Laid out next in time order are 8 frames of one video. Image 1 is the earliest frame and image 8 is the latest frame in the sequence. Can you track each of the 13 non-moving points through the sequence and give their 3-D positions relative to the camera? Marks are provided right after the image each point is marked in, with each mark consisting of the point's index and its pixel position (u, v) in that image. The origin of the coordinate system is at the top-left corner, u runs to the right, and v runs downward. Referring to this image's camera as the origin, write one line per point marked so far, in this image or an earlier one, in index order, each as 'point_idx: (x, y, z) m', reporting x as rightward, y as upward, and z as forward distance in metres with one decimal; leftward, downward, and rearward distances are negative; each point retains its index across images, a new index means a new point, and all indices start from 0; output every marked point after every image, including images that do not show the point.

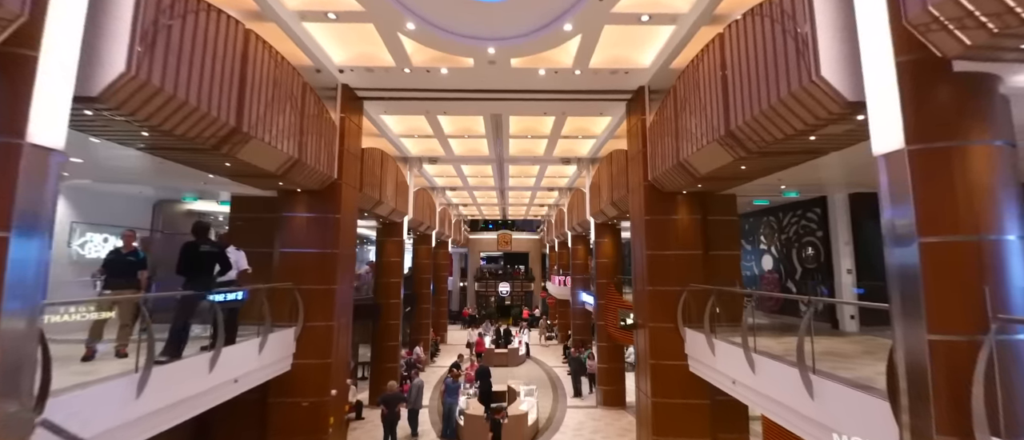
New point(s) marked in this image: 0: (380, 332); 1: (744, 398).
0: (-4.1, -3.4, +13.0) m
1: (+3.2, -2.4, +5.7) m
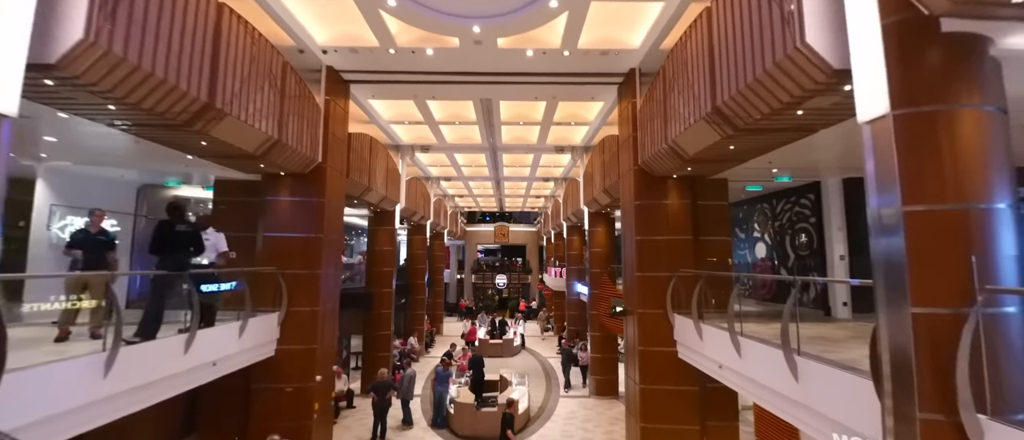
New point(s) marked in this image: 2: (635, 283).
0: (-4.3, -3.0, +12.9) m
1: (+2.9, -2.2, +5.6) m
2: (+2.2, -1.1, +7.5) m
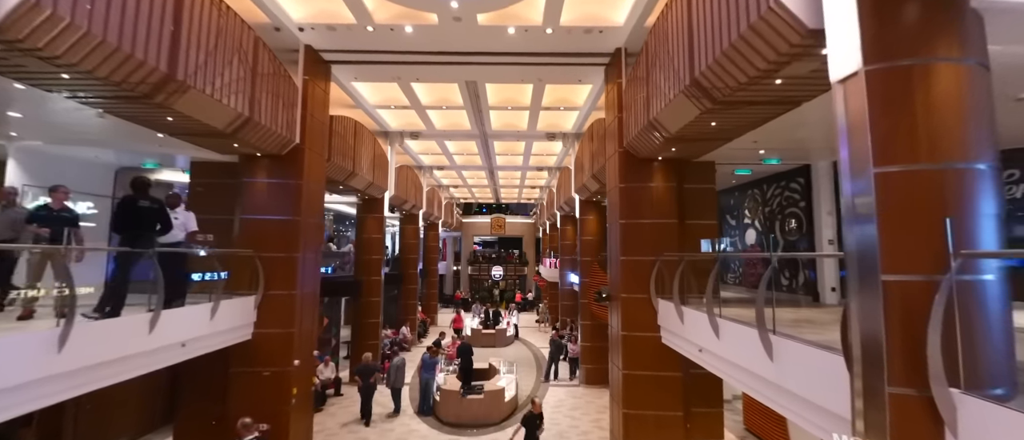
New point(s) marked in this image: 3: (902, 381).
0: (-4.6, -2.7, +12.8) m
1: (+2.6, -1.9, +5.5) m
2: (+1.9, -0.8, +7.4) m
3: (+2.4, -1.0, +2.6) m
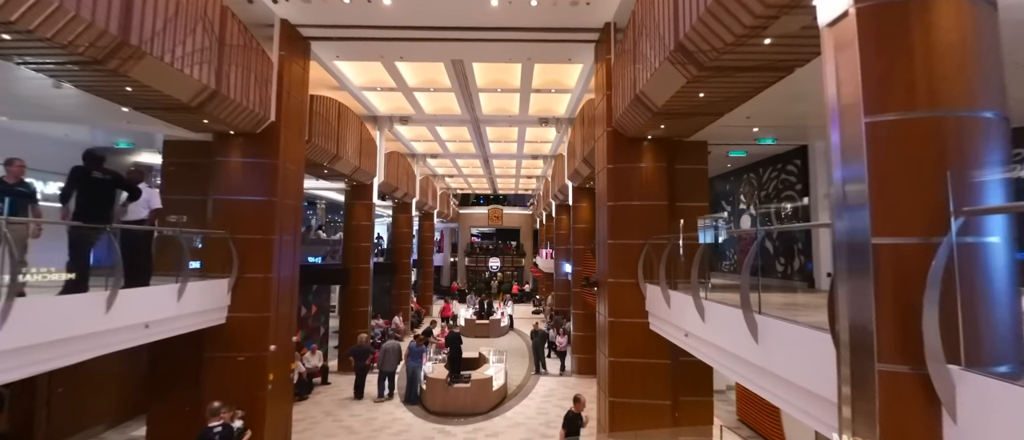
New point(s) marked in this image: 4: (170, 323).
0: (-4.9, -2.3, +12.6) m
1: (+2.3, -1.6, +5.2) m
2: (+1.6, -0.5, +7.1) m
3: (+2.1, -0.7, +2.3) m
4: (-4.7, -1.4, +5.9) m
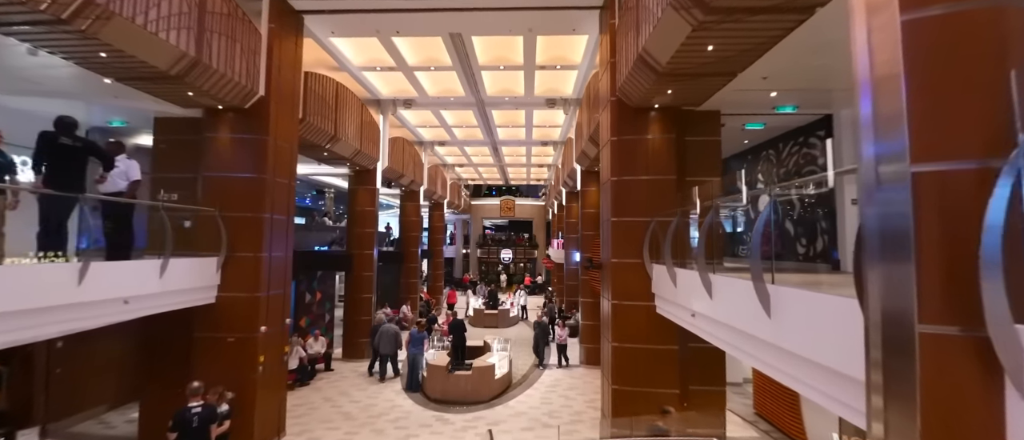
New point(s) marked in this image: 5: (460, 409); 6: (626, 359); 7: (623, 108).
0: (-4.7, -1.9, +12.4) m
1: (+2.2, -1.3, +4.8) m
2: (+1.5, -0.2, +6.6) m
3: (+1.8, -0.4, +1.8) m
4: (-4.8, -1.1, +5.7) m
5: (-1.1, -3.9, +8.7) m
6: (+1.7, -2.1, +6.4) m
7: (+1.7, +1.7, +6.5) m
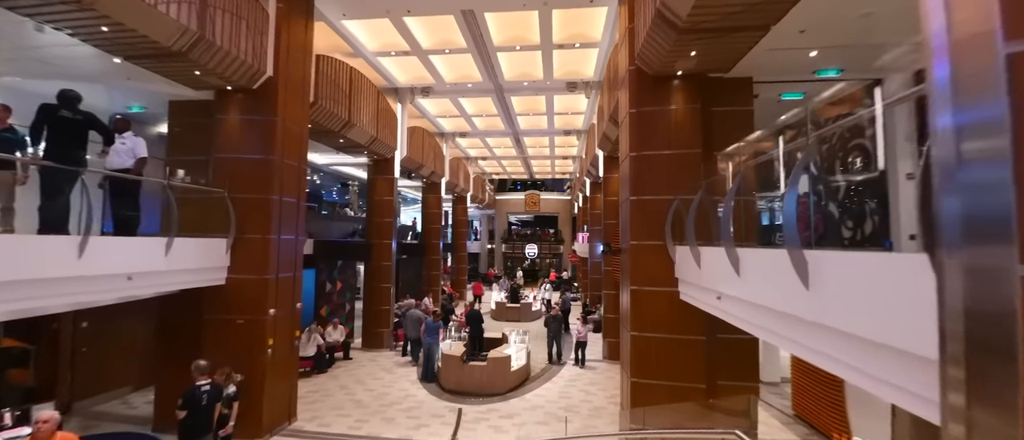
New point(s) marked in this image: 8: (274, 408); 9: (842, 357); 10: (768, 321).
0: (-4.1, -1.5, +12.4) m
1: (+2.2, -1.0, +4.3) m
2: (+1.7, +0.1, +6.2) m
3: (+1.7, -0.1, +1.4) m
4: (-4.7, -0.8, +5.6) m
5: (-0.8, -3.6, +8.4) m
6: (+1.9, -1.8, +5.9) m
7: (+1.9, +2.0, +6.0) m
8: (-3.9, -3.0, +6.8) m
9: (+2.0, -0.8, +2.6) m
10: (+2.2, -0.8, +3.6) m
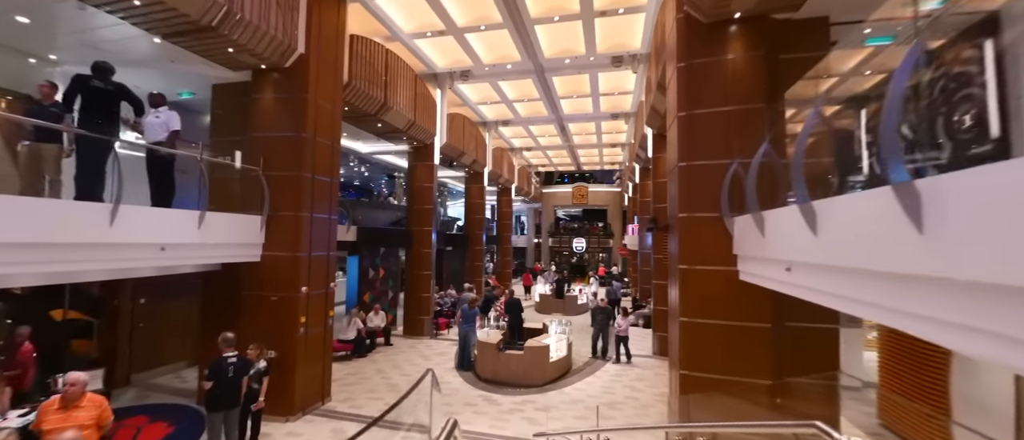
0: (-2.9, -1.2, +12.3) m
1: (+2.4, -0.6, +3.5) m
2: (+2.1, +0.5, +5.4) m
3: (+1.5, +0.3, +0.7) m
4: (-4.3, -0.4, +5.7) m
5: (0.0, -3.2, +7.9) m
6: (+2.3, -1.4, +5.1) m
7: (+2.3, +2.4, +5.3) m
8: (-3.3, -2.7, +6.8) m
9: (+2.0, -0.5, +1.9) m
10: (+2.3, -0.5, +2.9) m
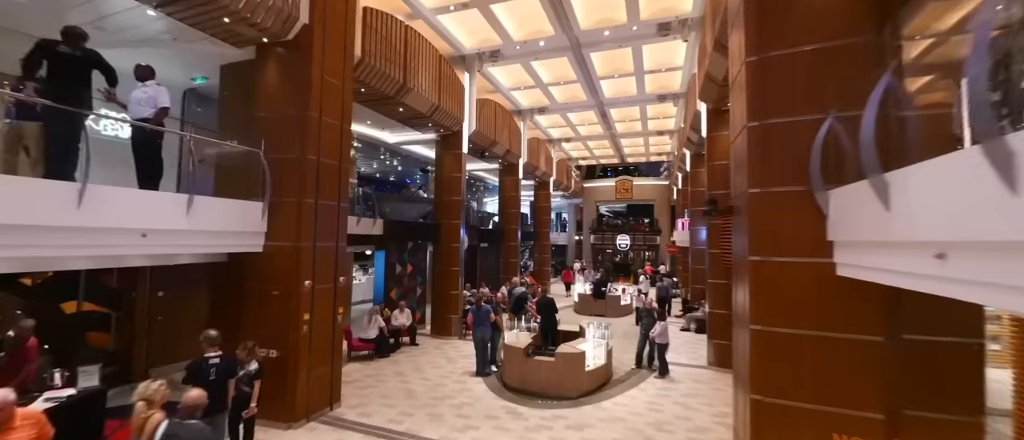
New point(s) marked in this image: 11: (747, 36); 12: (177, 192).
0: (-2.0, -1.0, +11.6) m
1: (+2.4, -0.4, +2.3) m
2: (+2.3, +0.7, +4.2) m
3: (+1.2, +0.5, -0.4) m
4: (-4.0, -0.2, +5.2) m
5: (+0.4, -3.0, +7.0) m
6: (+2.4, -1.2, +3.9) m
7: (+2.4, +2.6, +4.1) m
8: (-2.9, -2.5, +6.1) m
9: (+1.9, -0.3, +0.7) m
10: (+2.2, -0.3, +1.7) m
11: (+2.3, +1.8, +4.1) m
12: (-4.0, +0.3, +5.1) m
